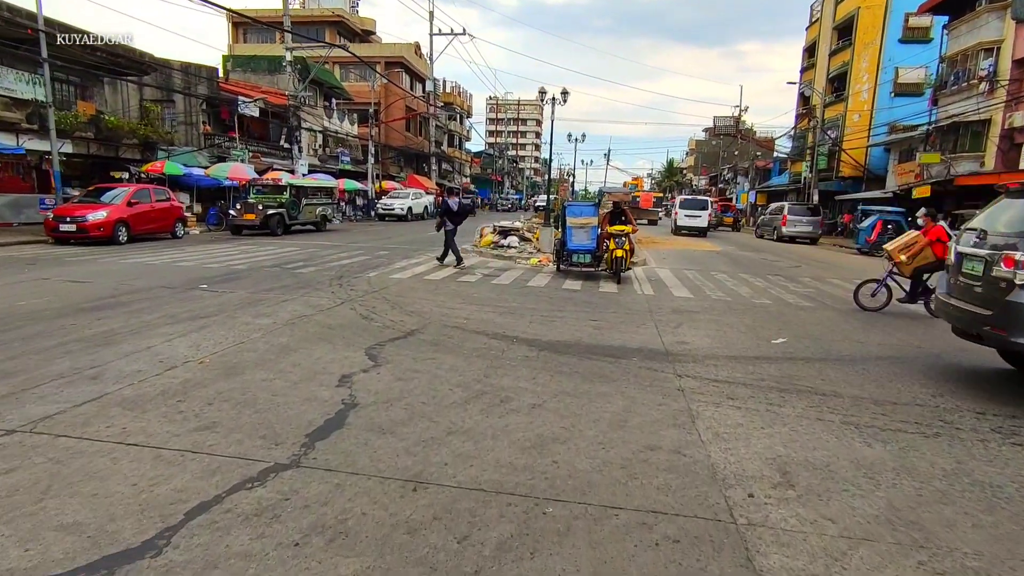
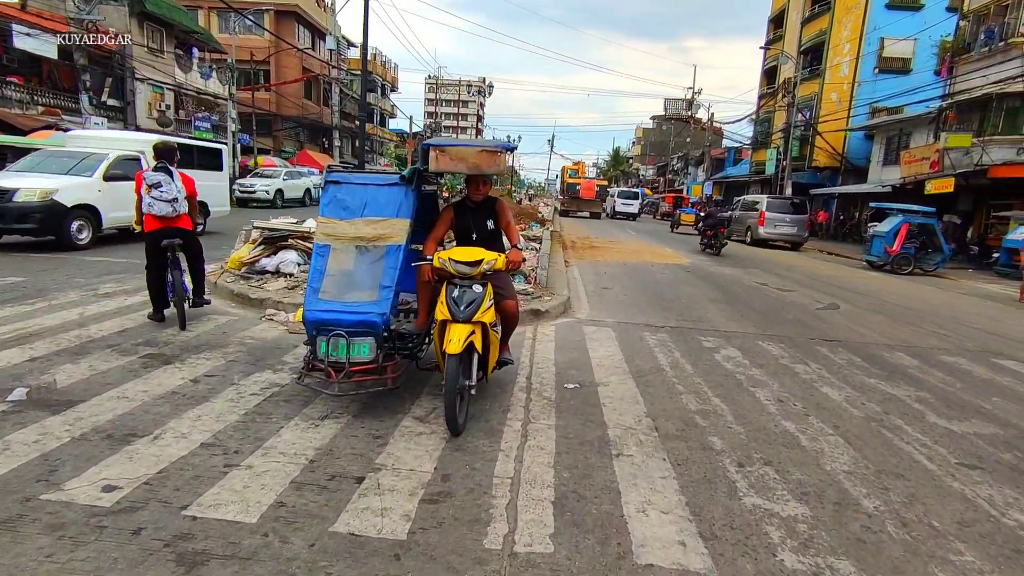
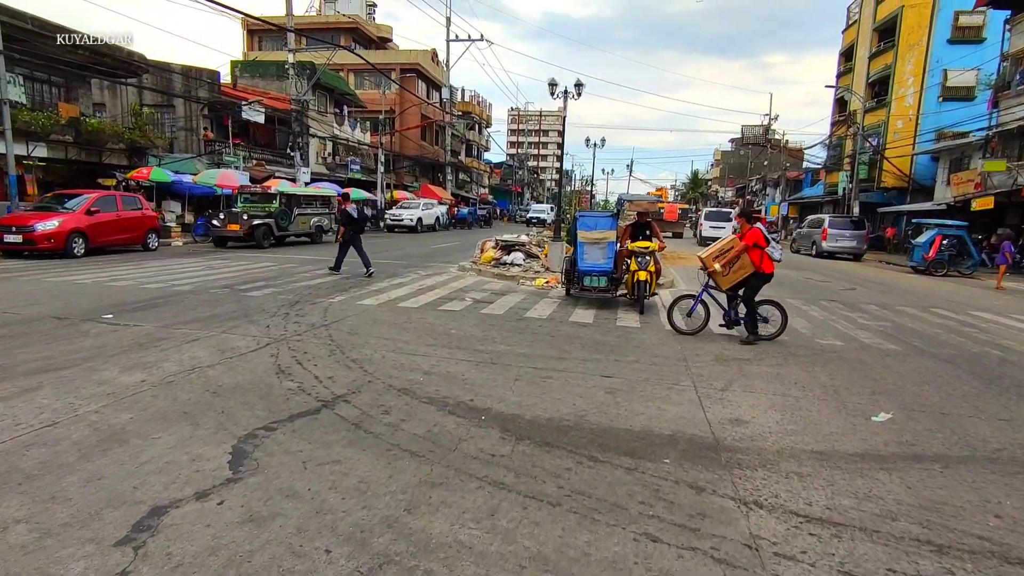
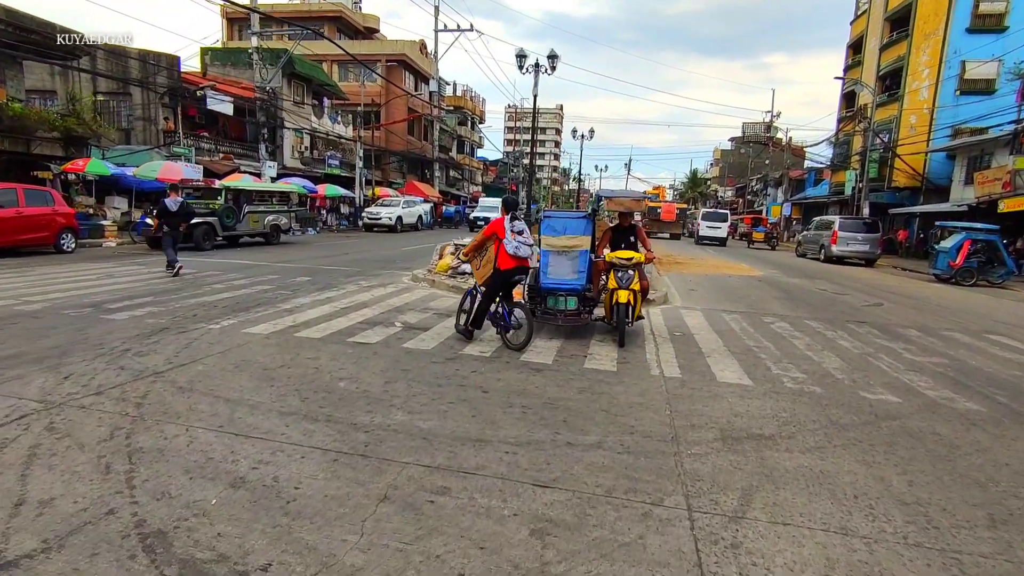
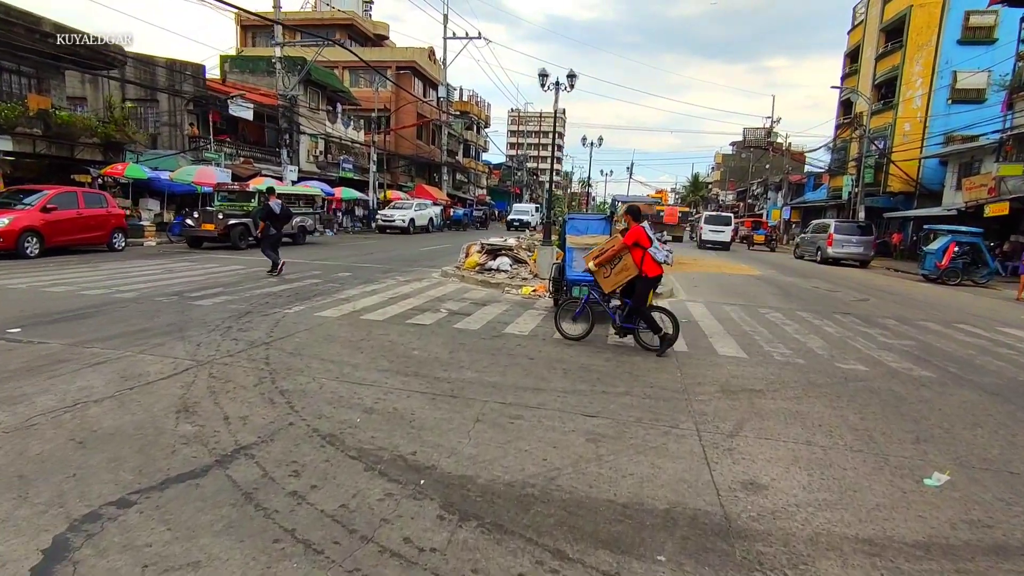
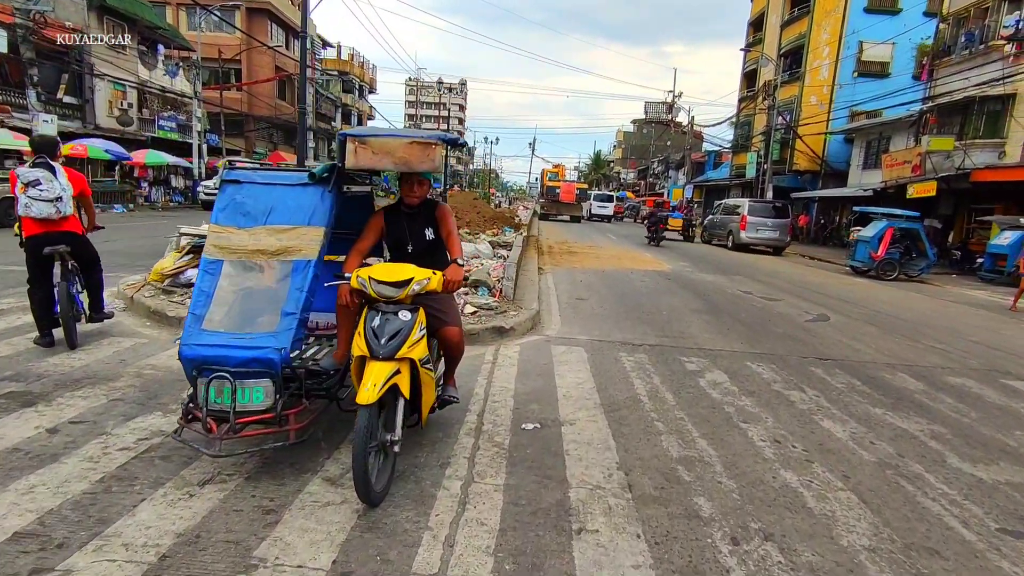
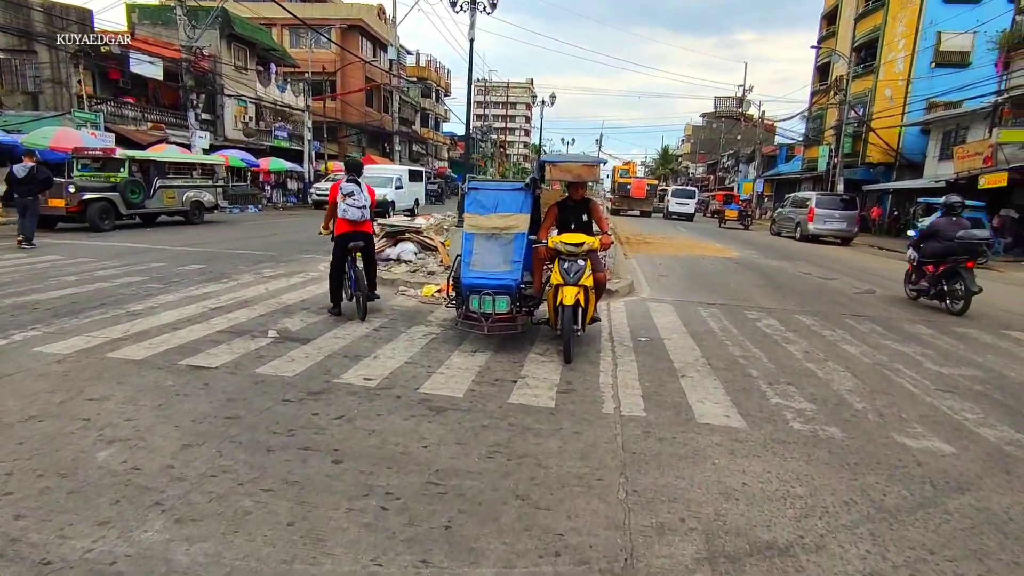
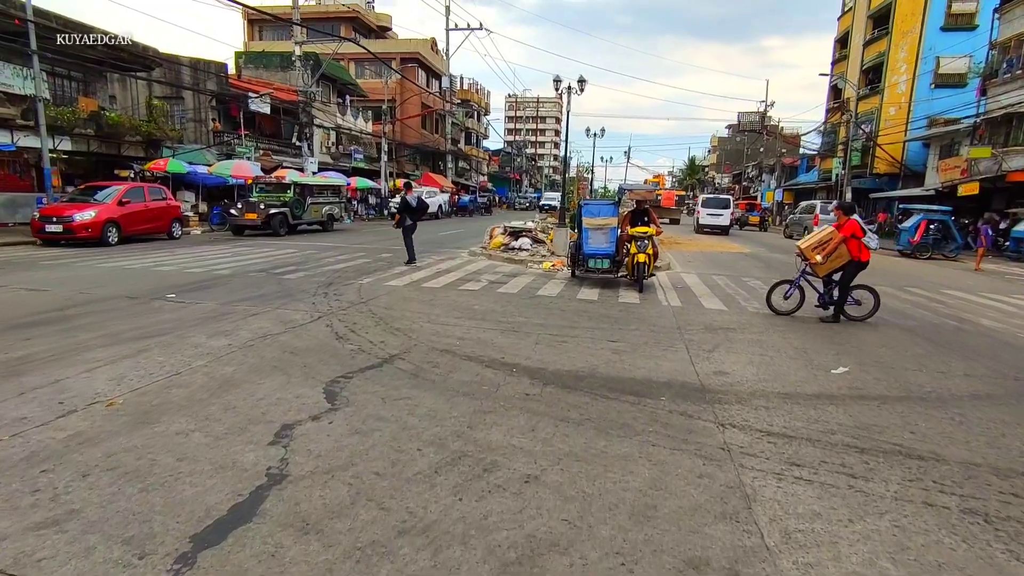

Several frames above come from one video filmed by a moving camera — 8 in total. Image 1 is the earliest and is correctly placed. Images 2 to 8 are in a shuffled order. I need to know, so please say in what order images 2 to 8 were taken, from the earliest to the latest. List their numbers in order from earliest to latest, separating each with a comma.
8, 3, 5, 4, 7, 2, 6
